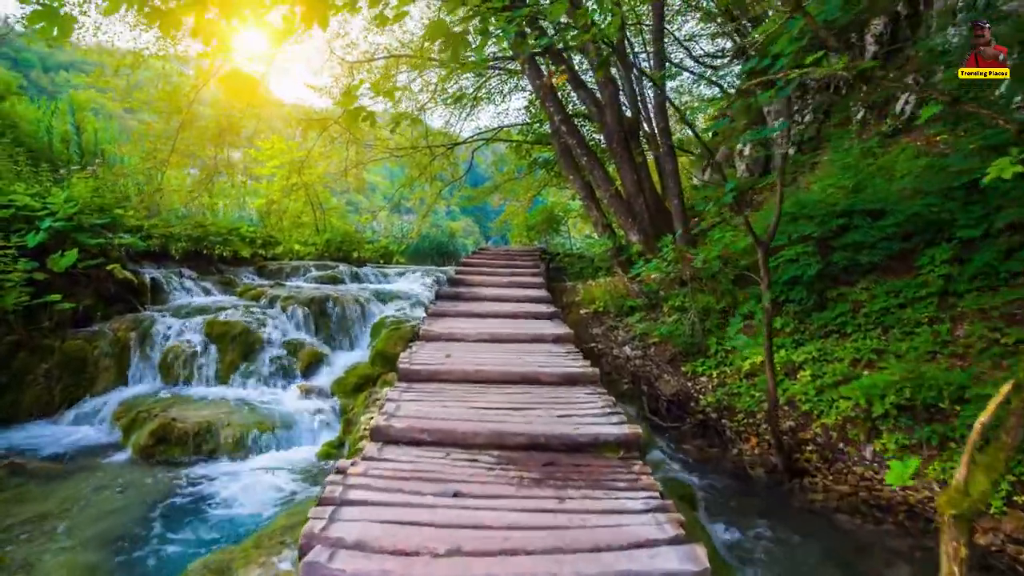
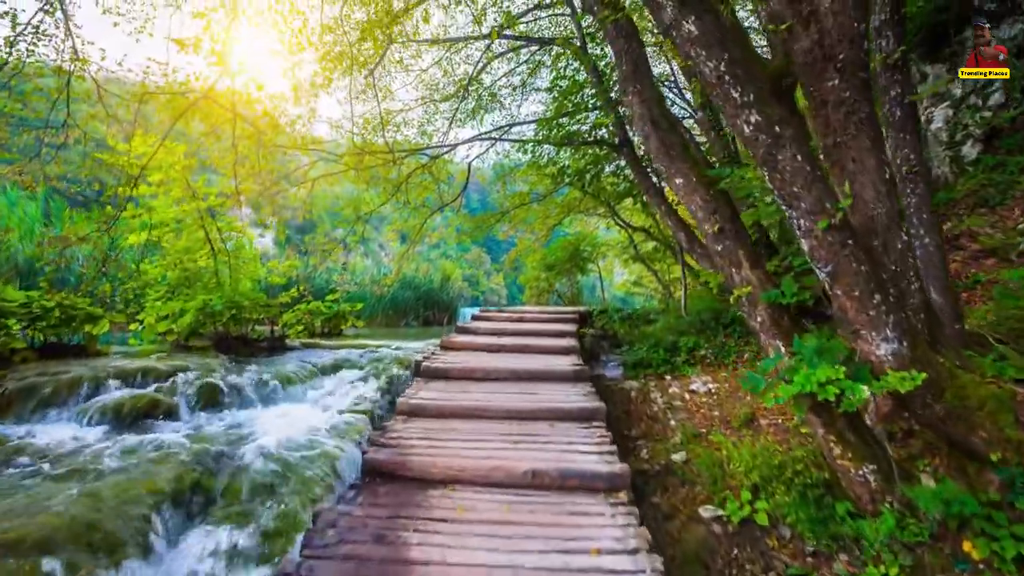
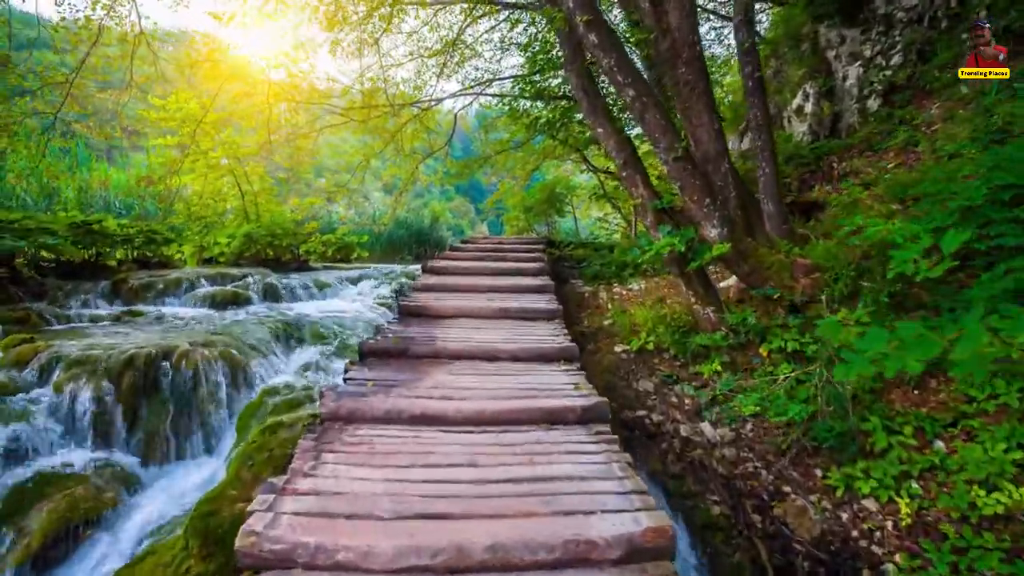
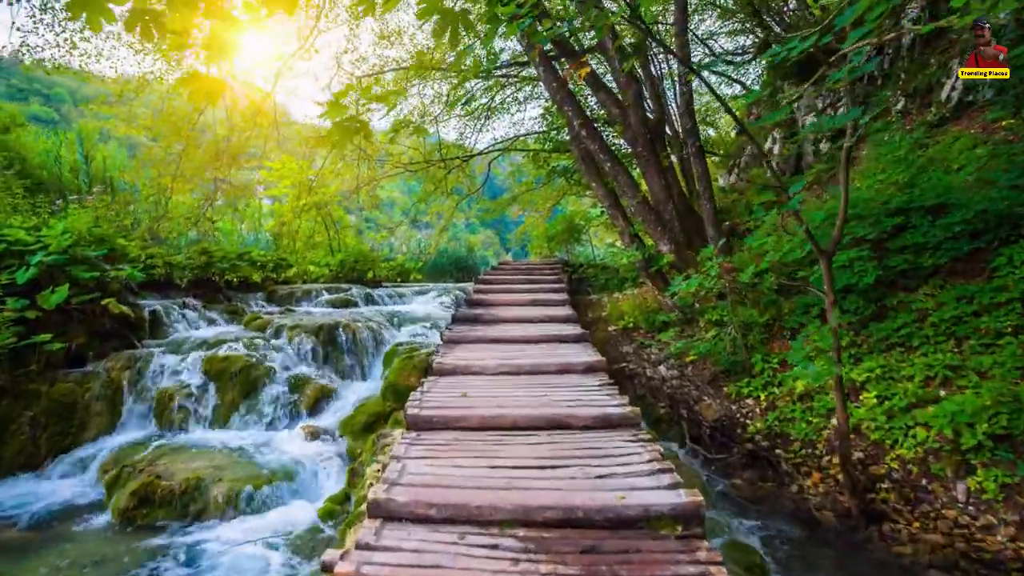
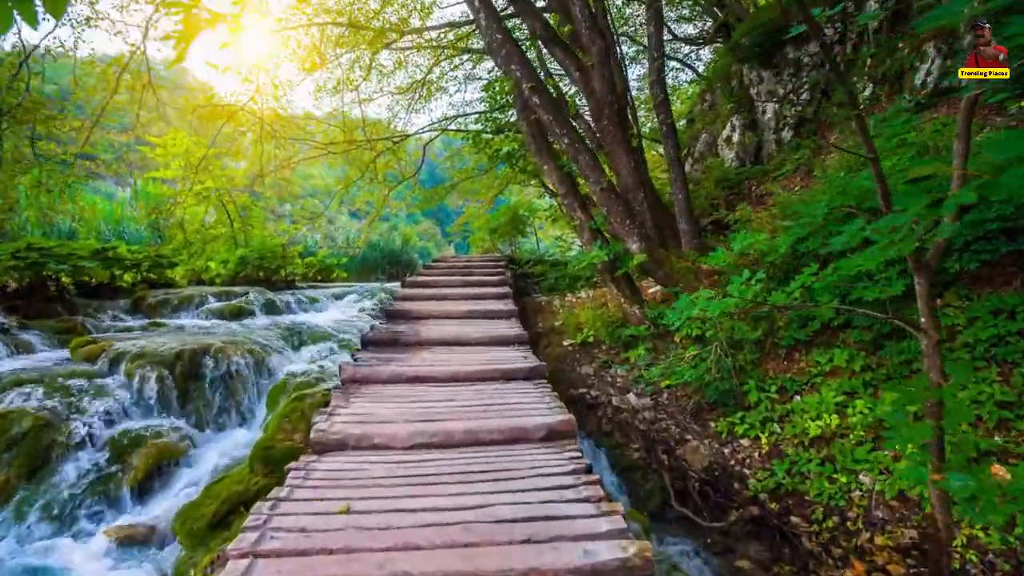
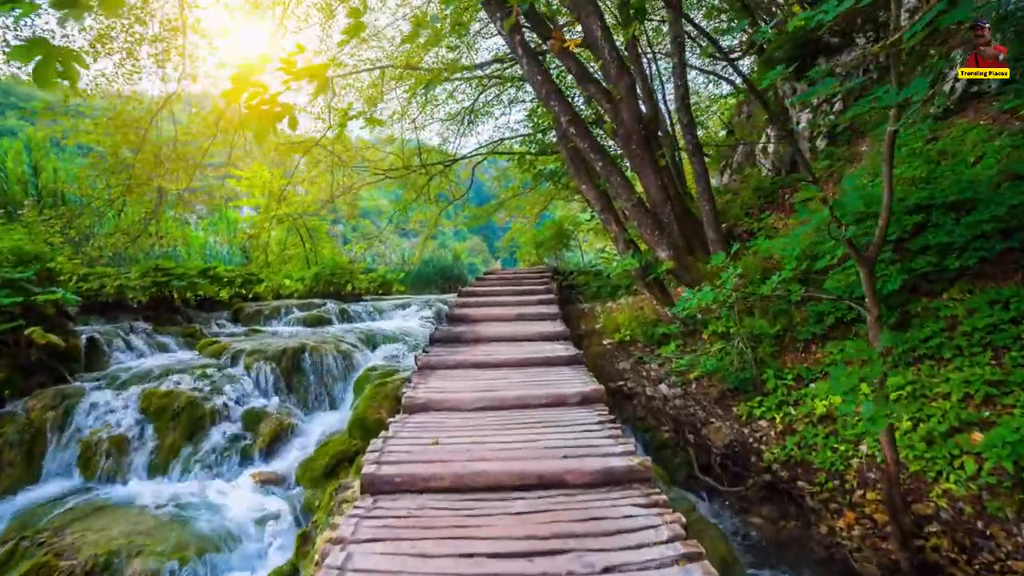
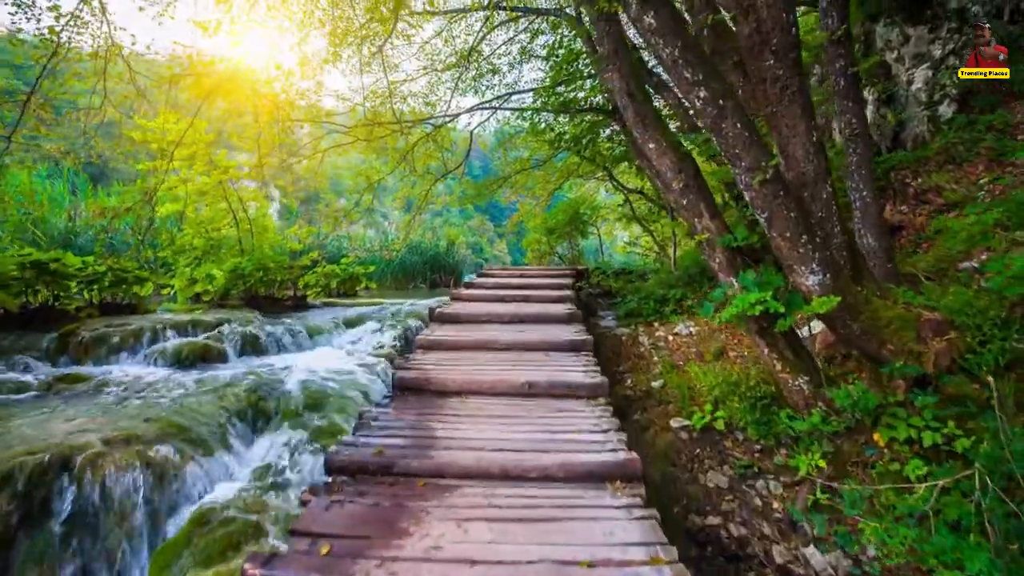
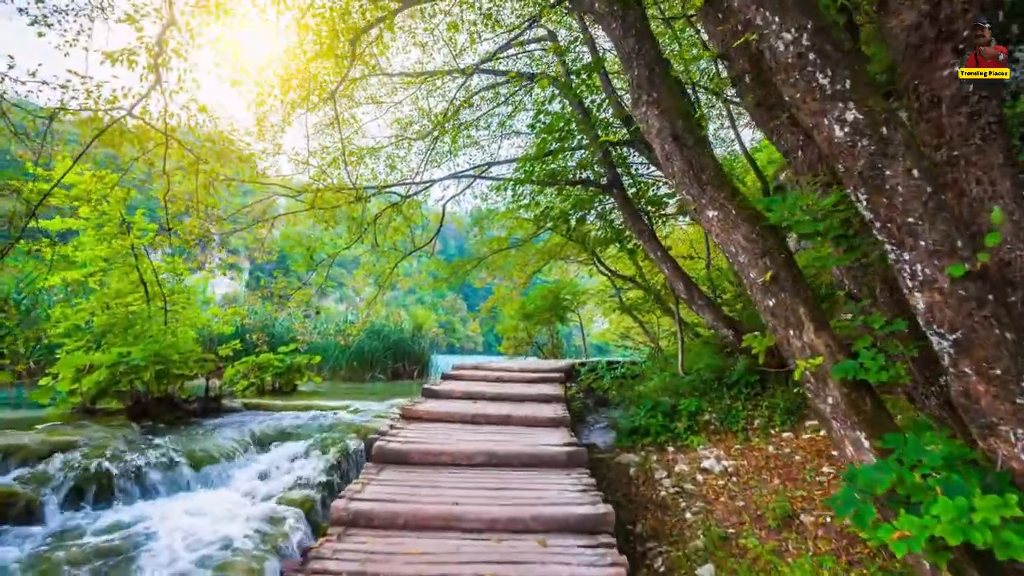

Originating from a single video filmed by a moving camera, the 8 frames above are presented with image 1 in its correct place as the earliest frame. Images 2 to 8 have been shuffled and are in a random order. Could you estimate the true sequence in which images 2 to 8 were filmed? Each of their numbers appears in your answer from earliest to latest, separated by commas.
4, 6, 5, 3, 7, 2, 8
